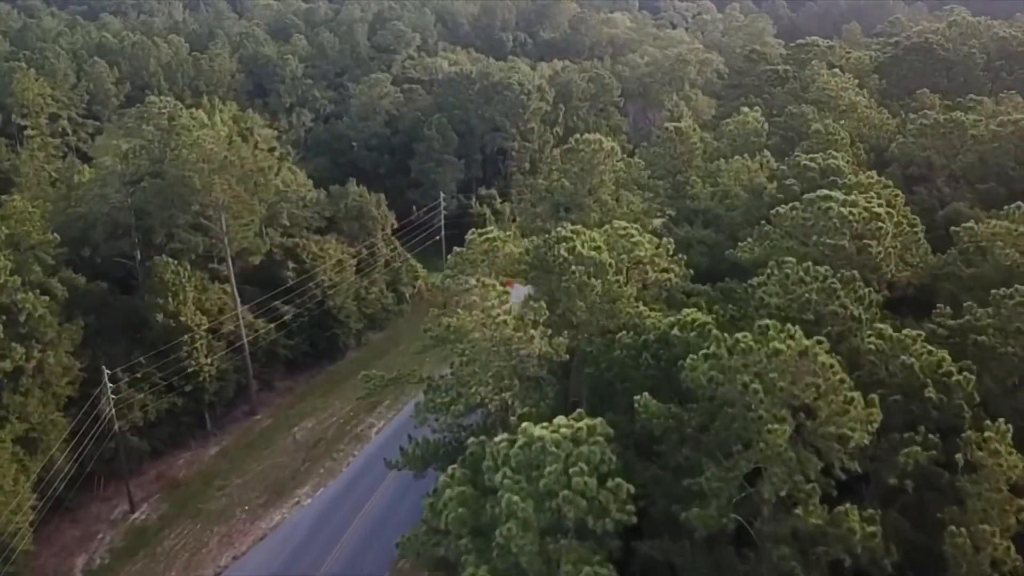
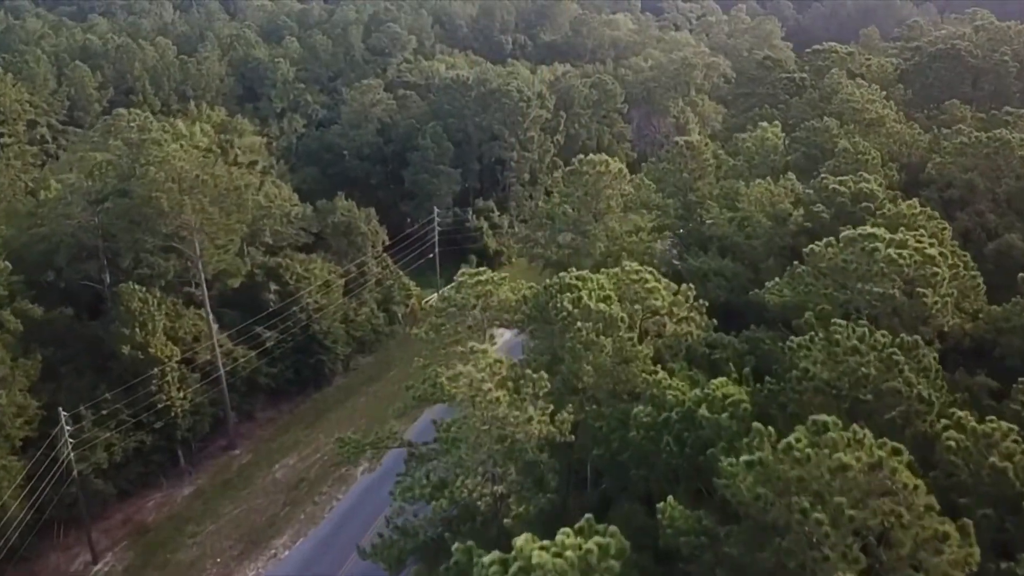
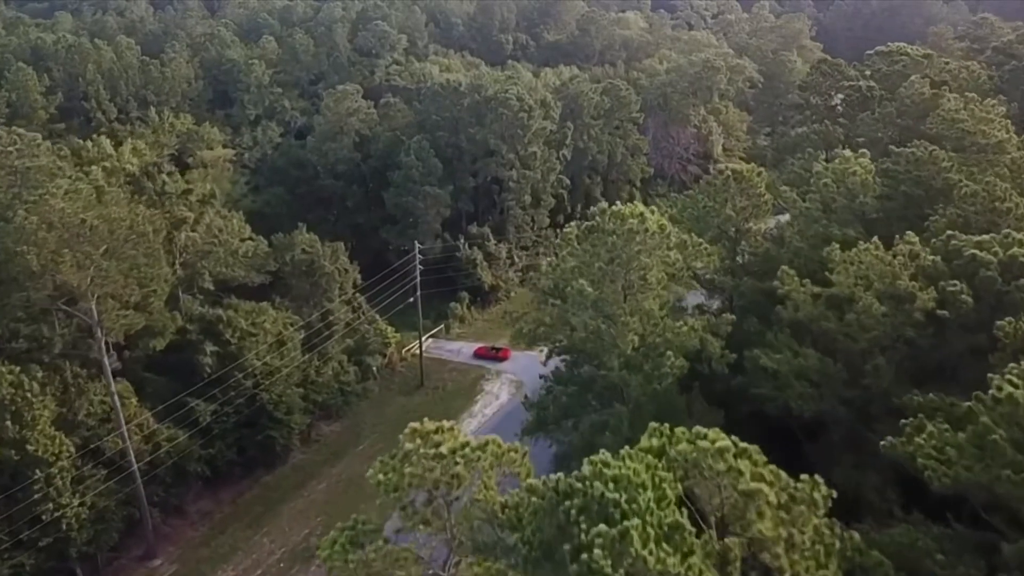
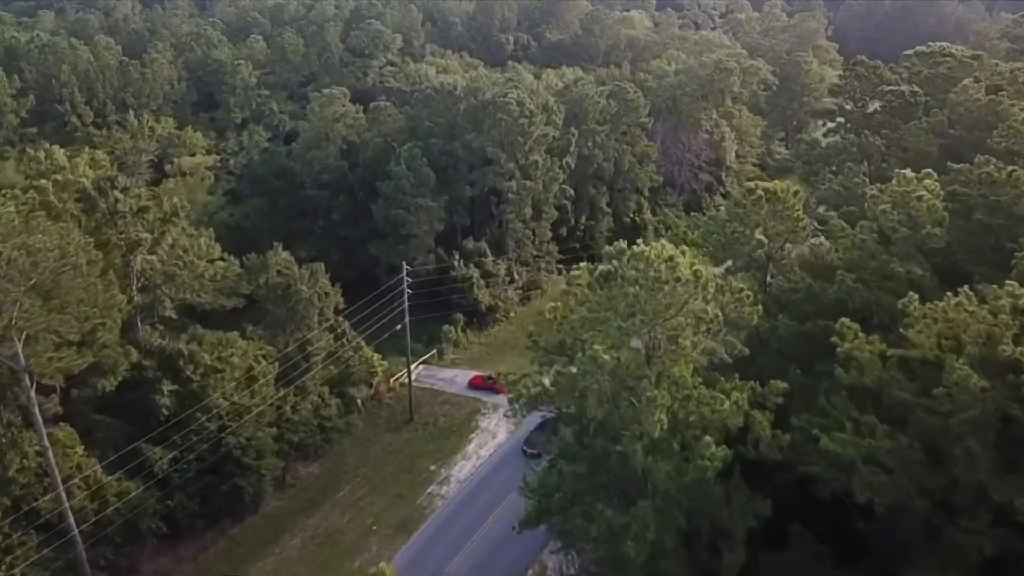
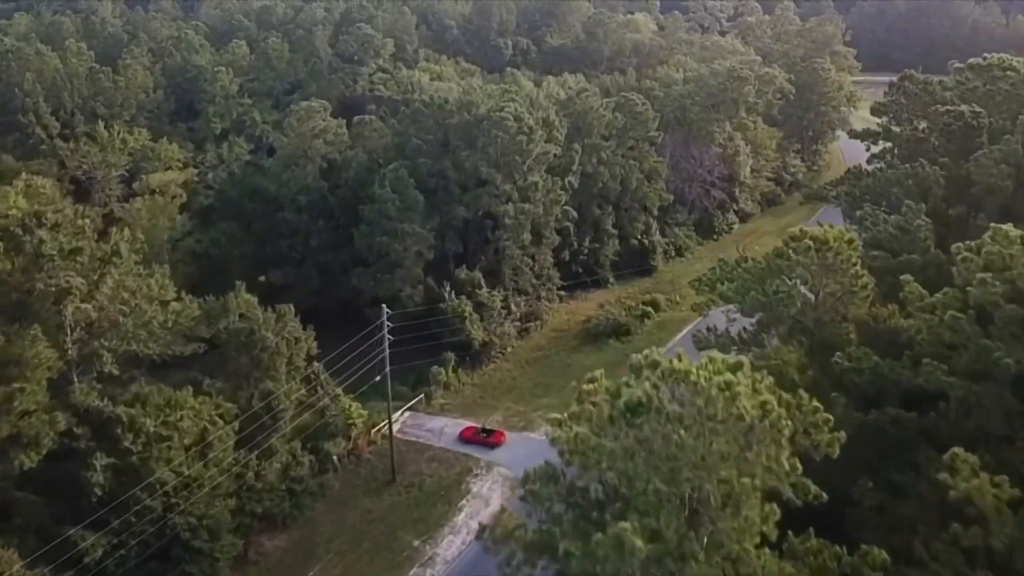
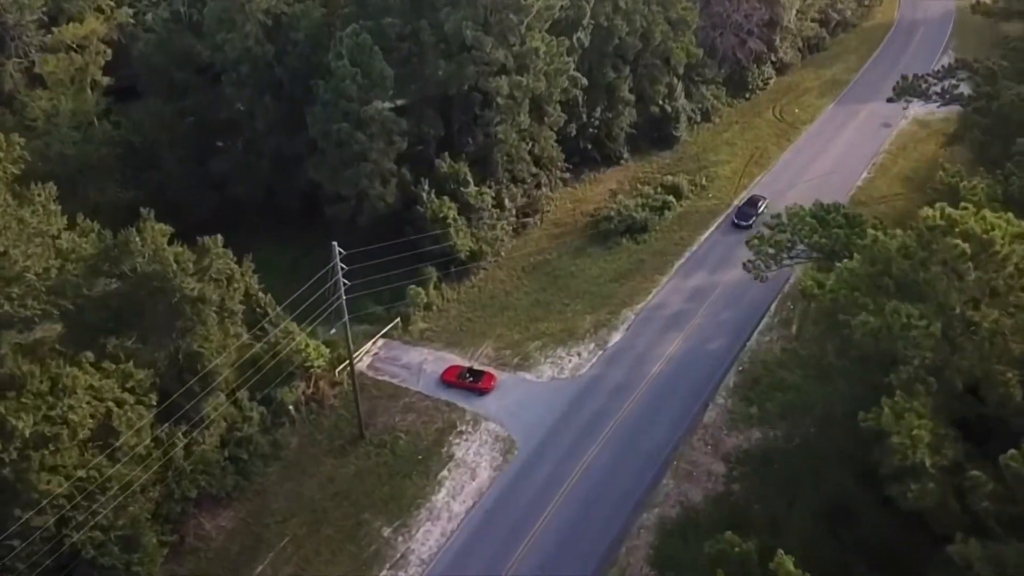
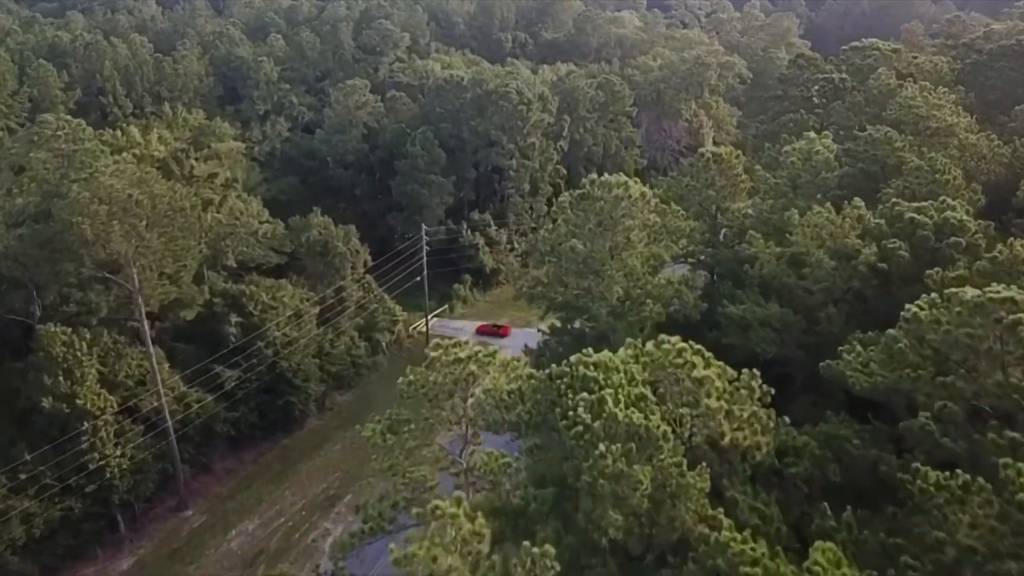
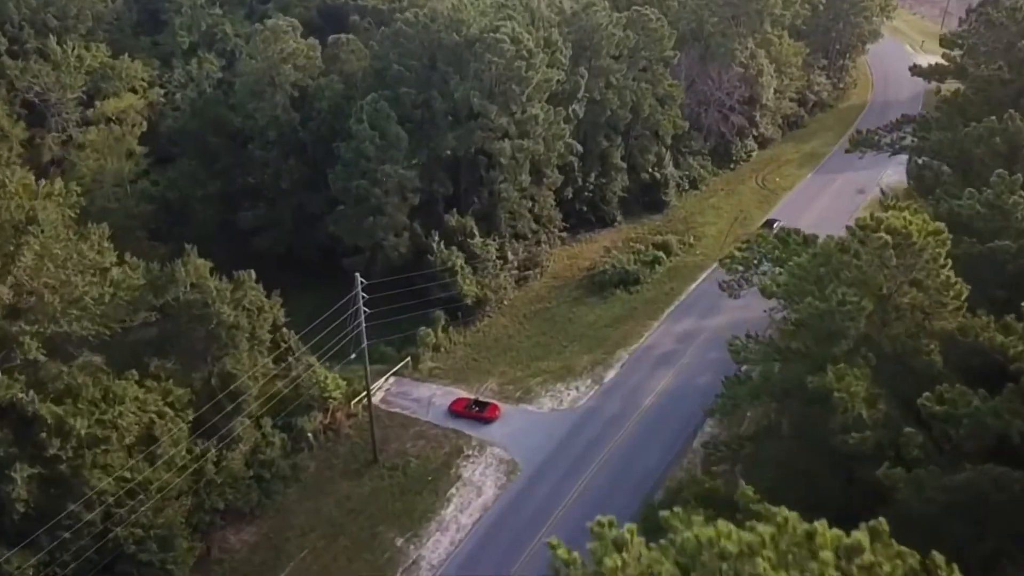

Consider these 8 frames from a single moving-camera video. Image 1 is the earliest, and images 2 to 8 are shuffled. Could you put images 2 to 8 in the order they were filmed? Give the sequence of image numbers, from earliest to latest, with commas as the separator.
2, 7, 3, 4, 5, 8, 6
